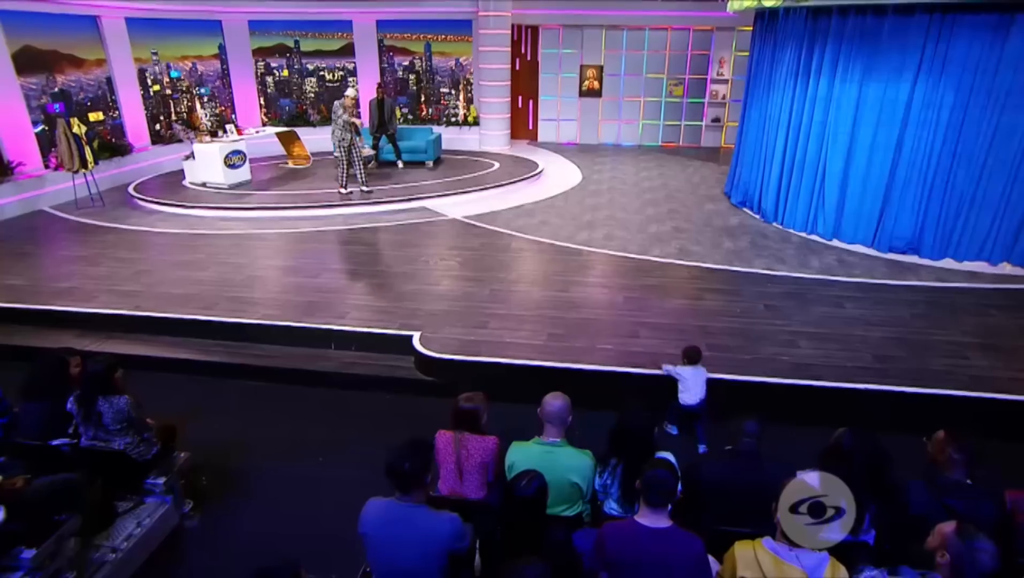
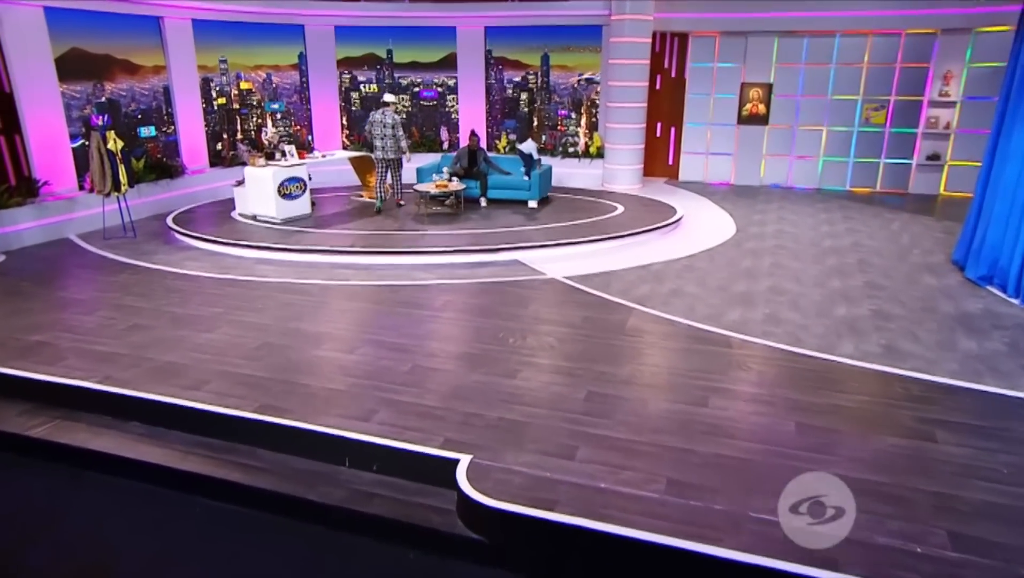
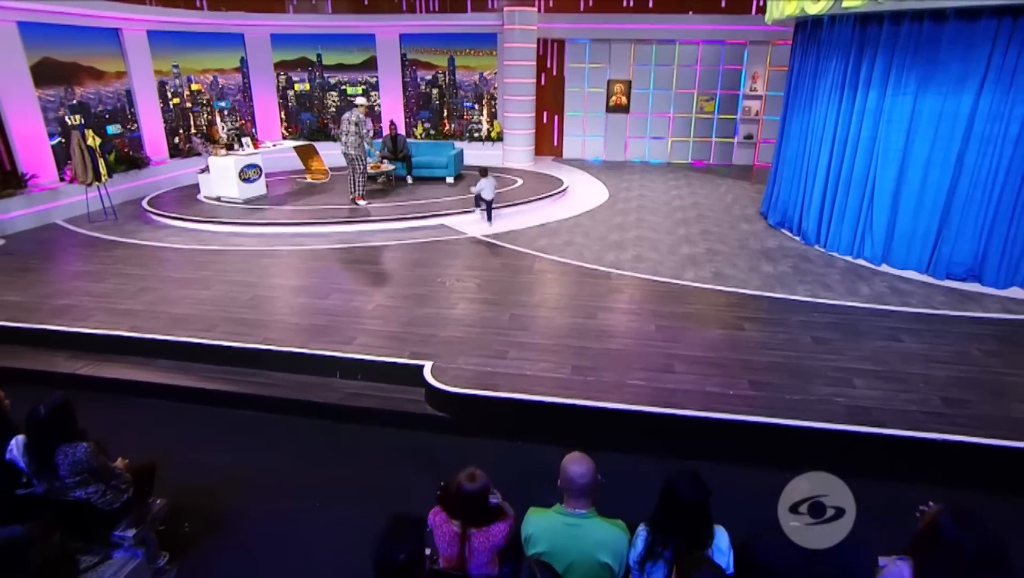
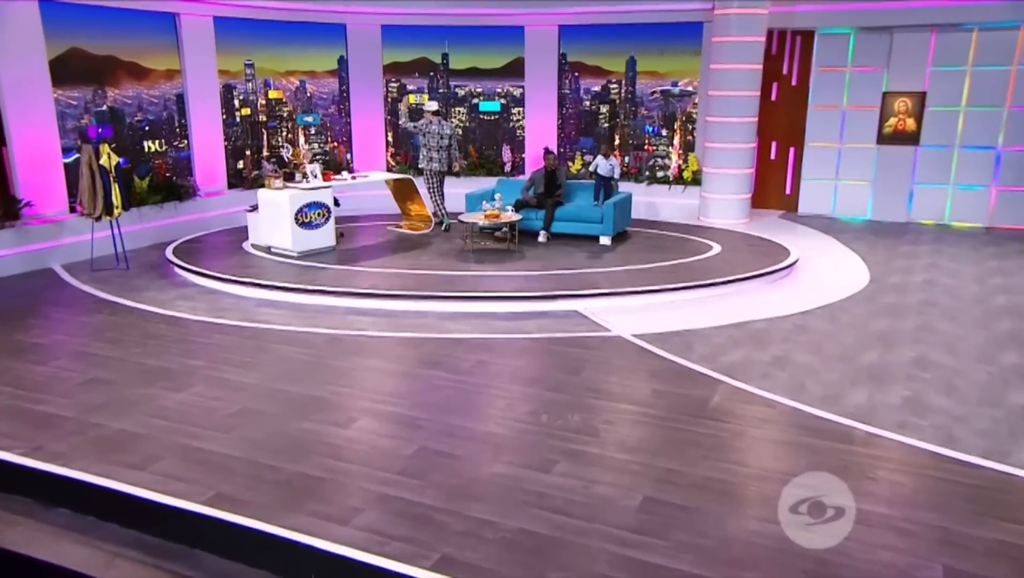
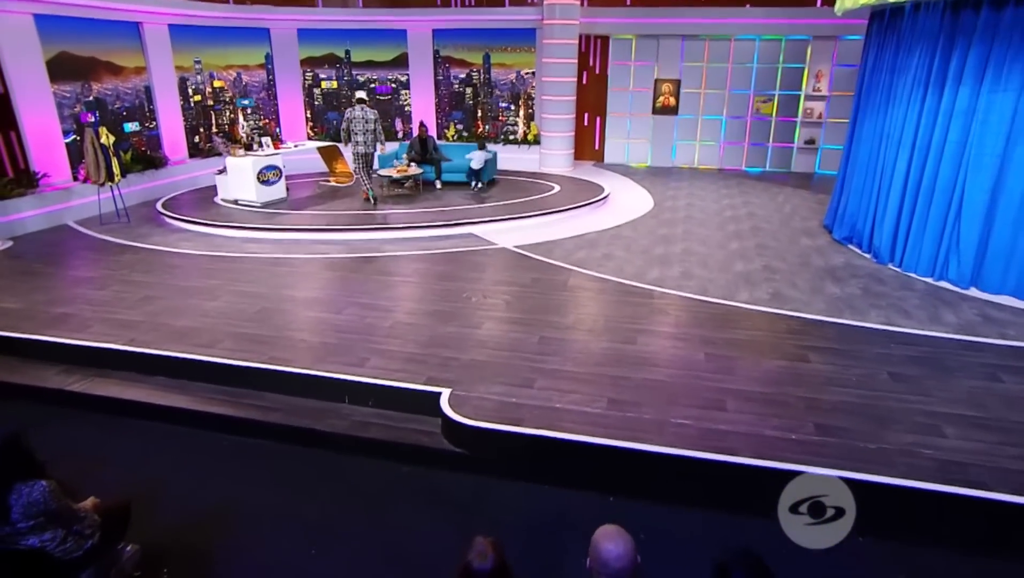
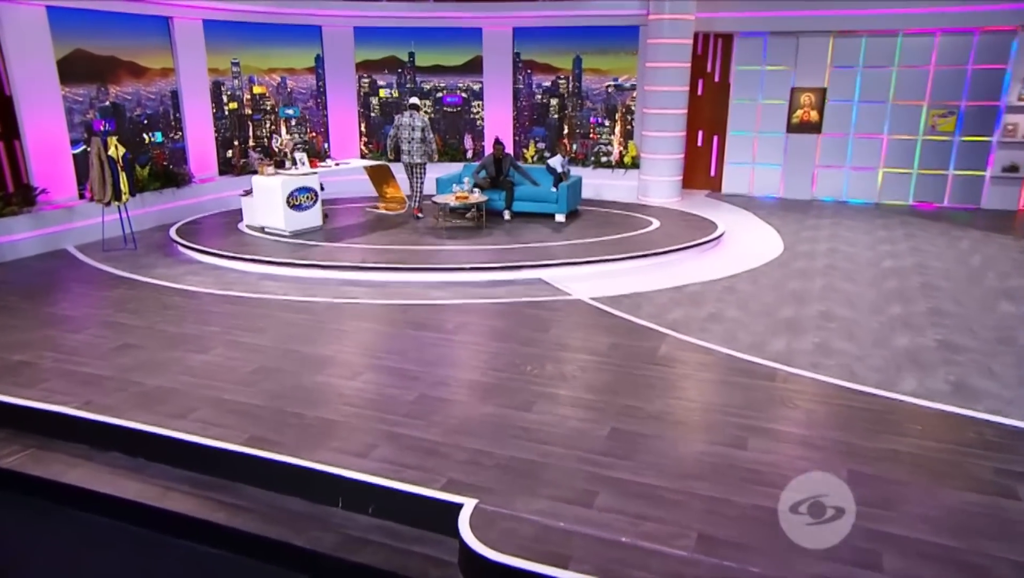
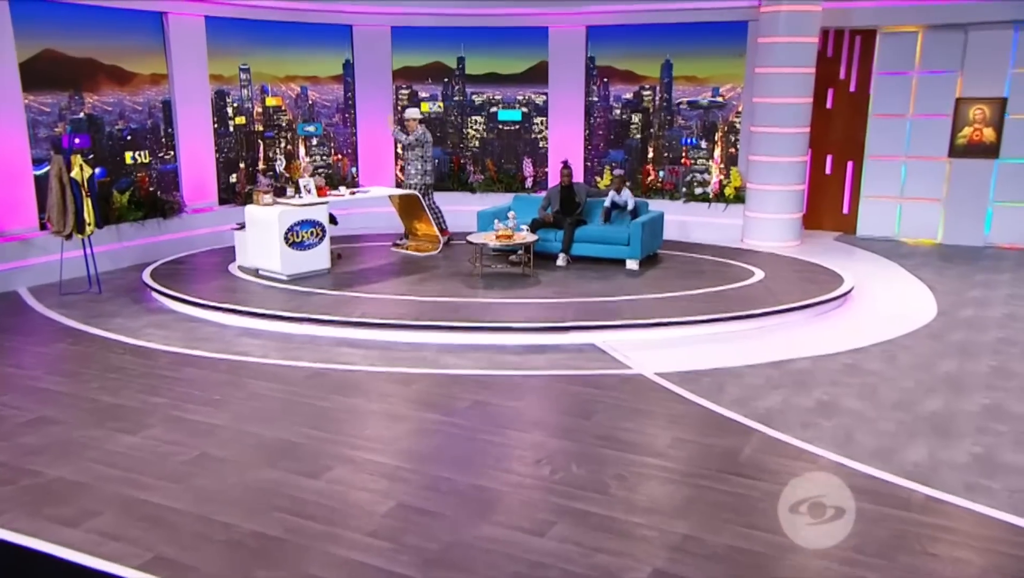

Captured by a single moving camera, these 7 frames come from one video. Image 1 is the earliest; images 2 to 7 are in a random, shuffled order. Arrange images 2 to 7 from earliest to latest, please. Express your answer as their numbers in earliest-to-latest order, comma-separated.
3, 5, 2, 6, 4, 7
